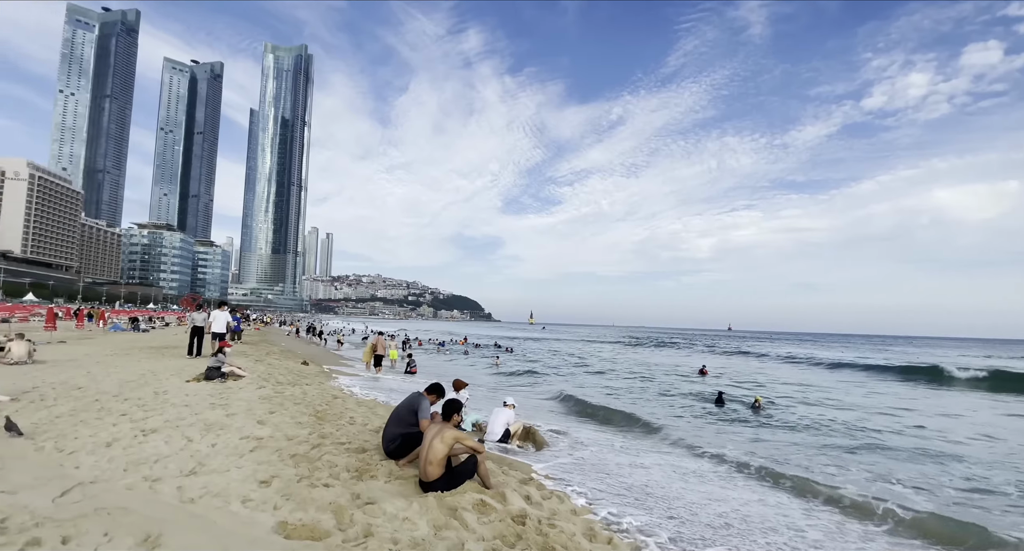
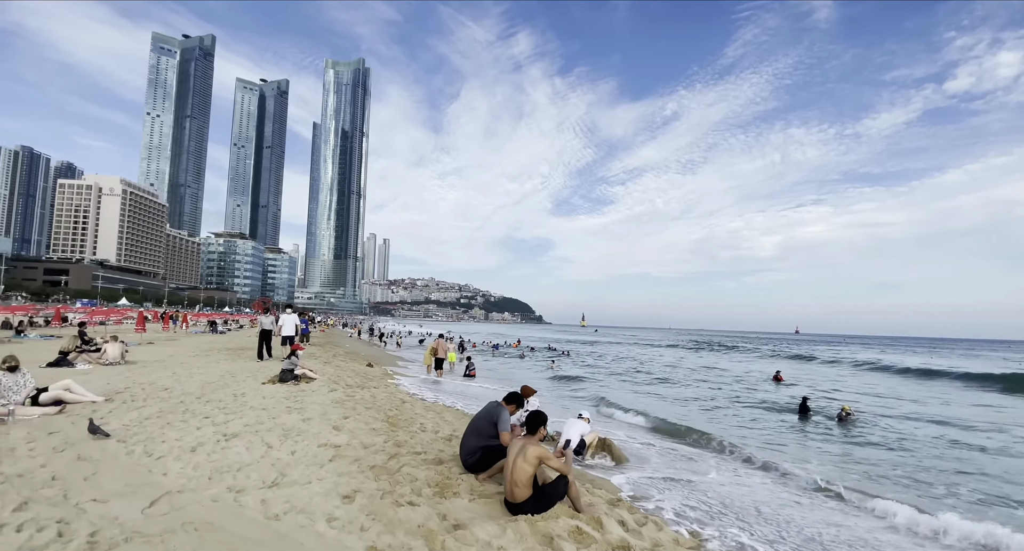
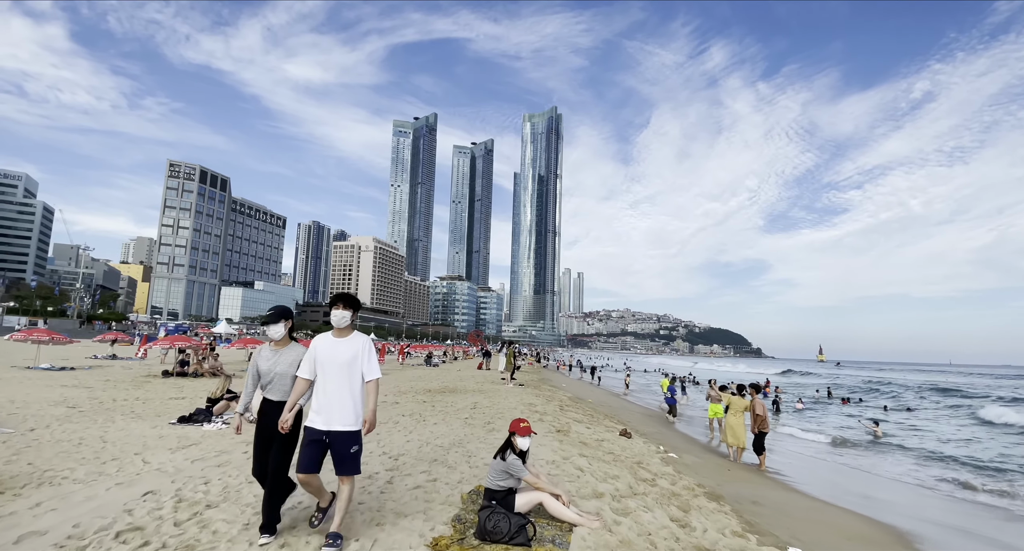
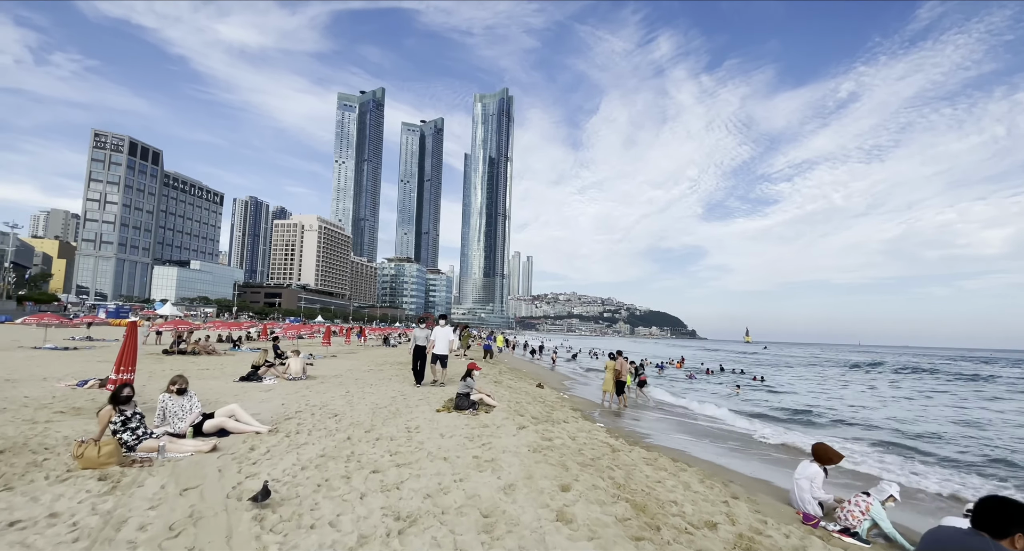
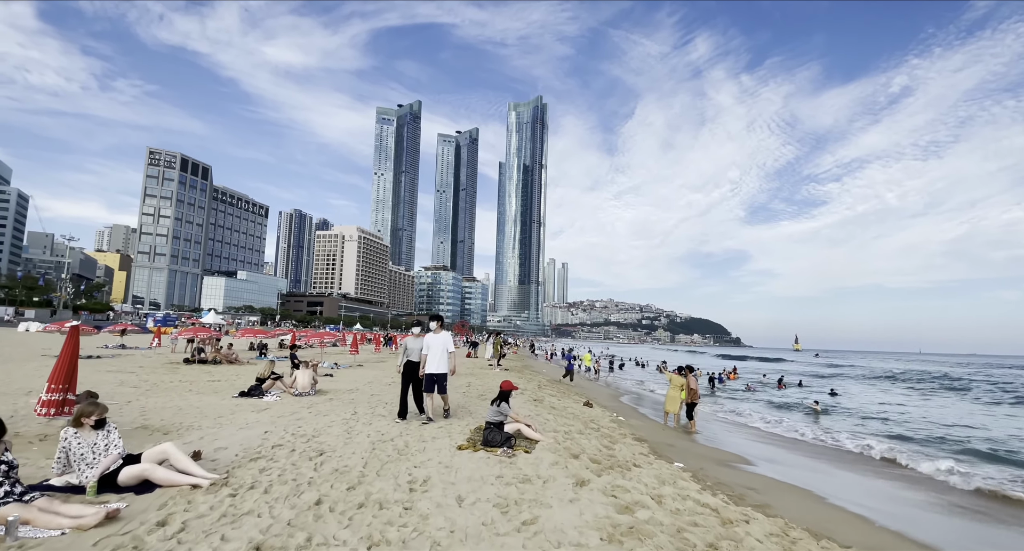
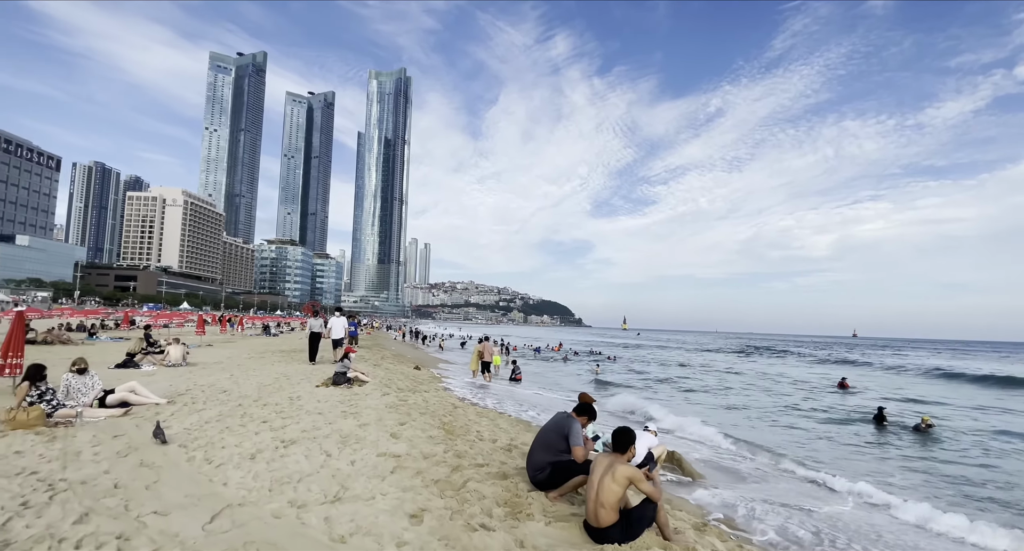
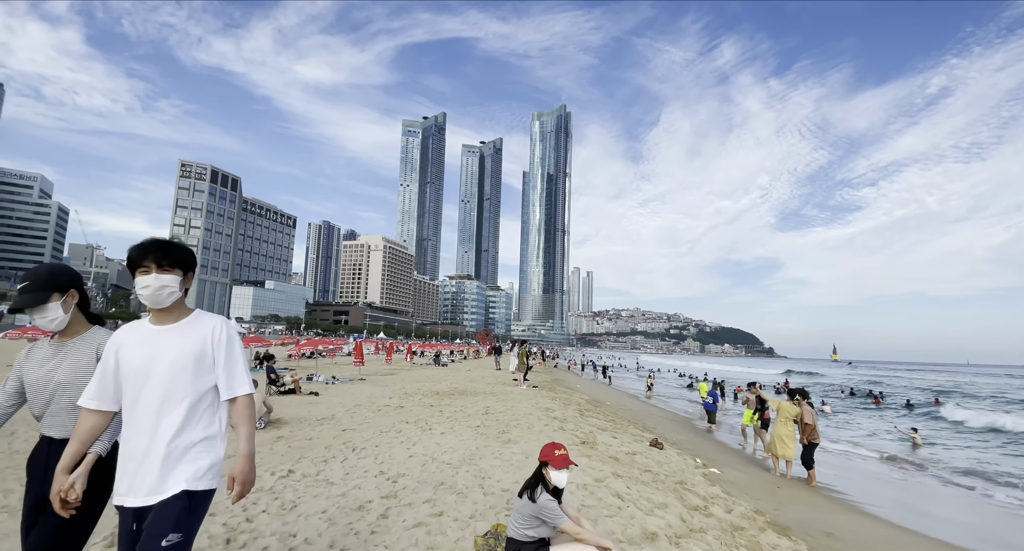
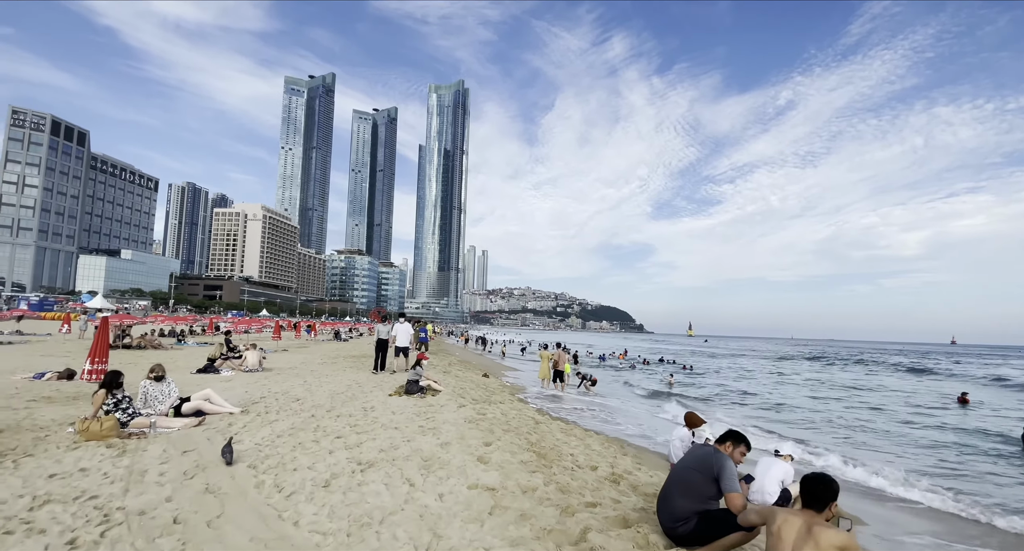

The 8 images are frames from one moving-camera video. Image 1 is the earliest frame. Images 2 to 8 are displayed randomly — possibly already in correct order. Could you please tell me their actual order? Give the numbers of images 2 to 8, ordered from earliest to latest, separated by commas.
2, 6, 8, 4, 5, 3, 7
